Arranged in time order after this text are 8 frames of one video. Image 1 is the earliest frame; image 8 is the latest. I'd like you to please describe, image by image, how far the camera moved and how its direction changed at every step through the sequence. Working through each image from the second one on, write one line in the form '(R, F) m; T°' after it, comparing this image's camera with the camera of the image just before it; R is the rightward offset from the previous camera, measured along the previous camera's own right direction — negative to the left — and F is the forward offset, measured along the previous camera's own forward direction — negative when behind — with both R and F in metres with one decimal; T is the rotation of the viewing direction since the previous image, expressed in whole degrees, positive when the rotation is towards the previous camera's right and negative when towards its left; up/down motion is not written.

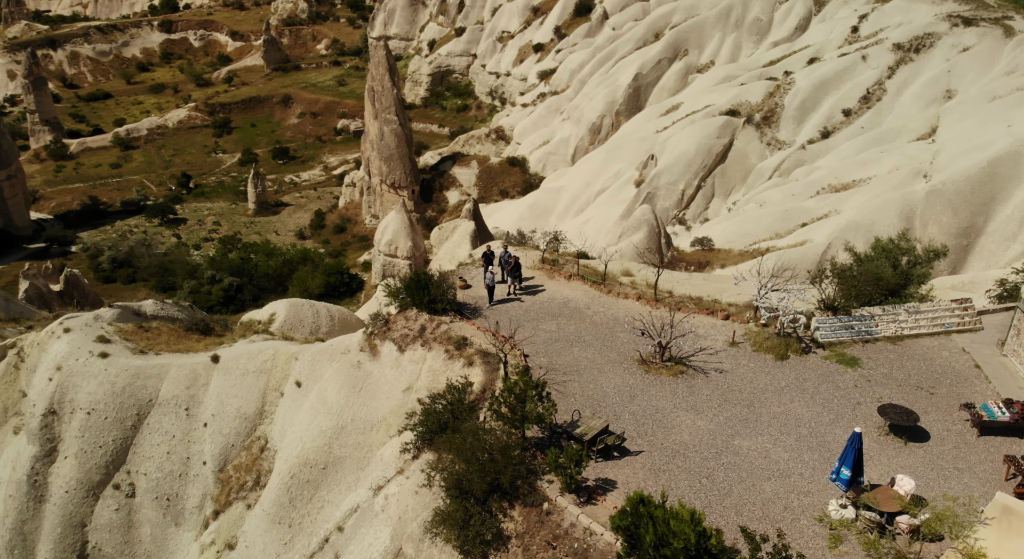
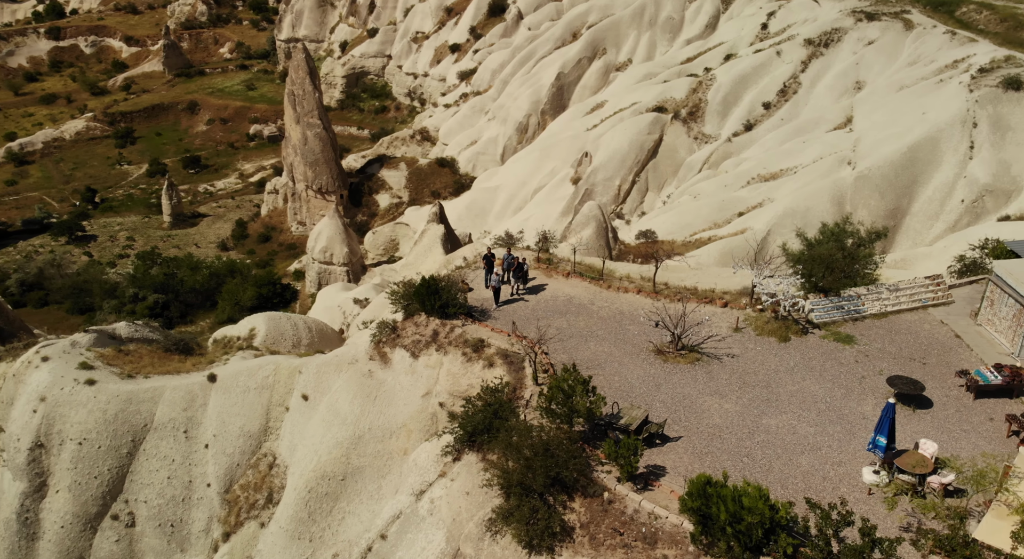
(-1.9, -0.2) m; +6°
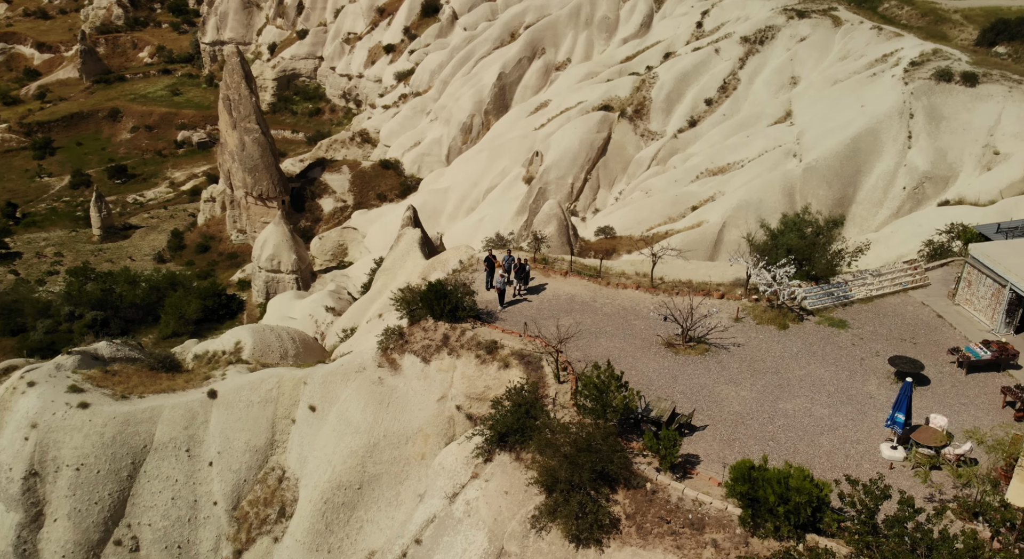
(-1.5, -0.1) m; +5°
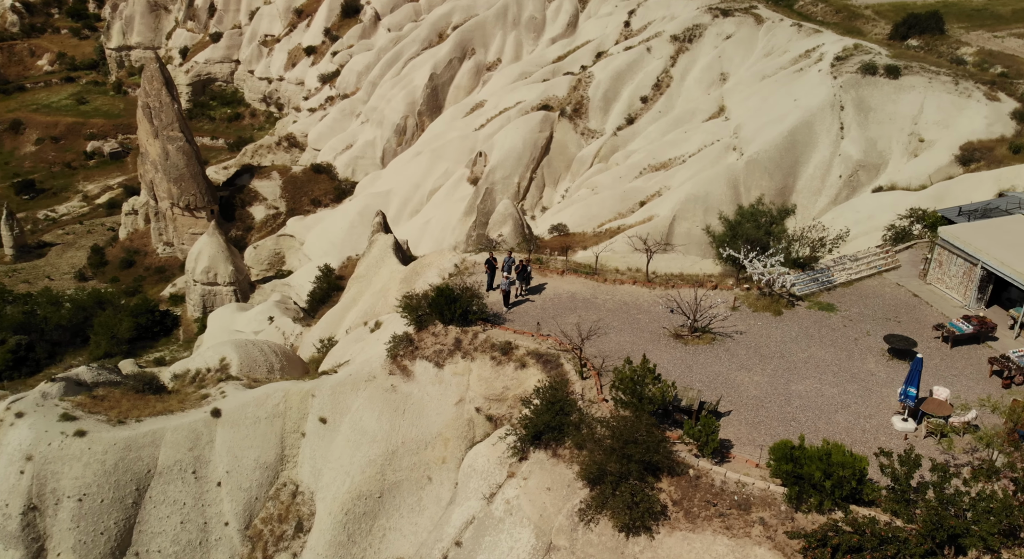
(-1.7, -0.1) m; +6°
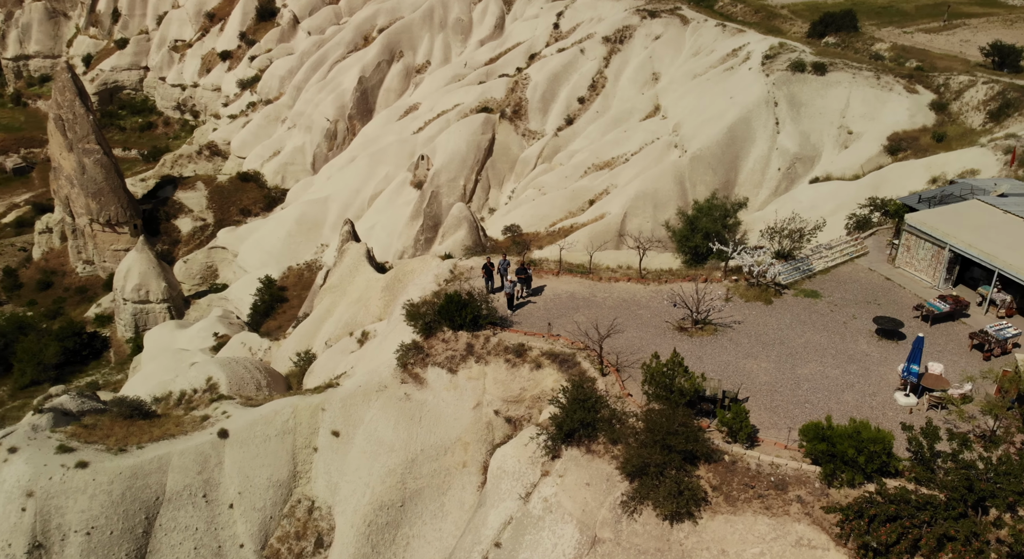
(-1.8, -0.2) m; +6°
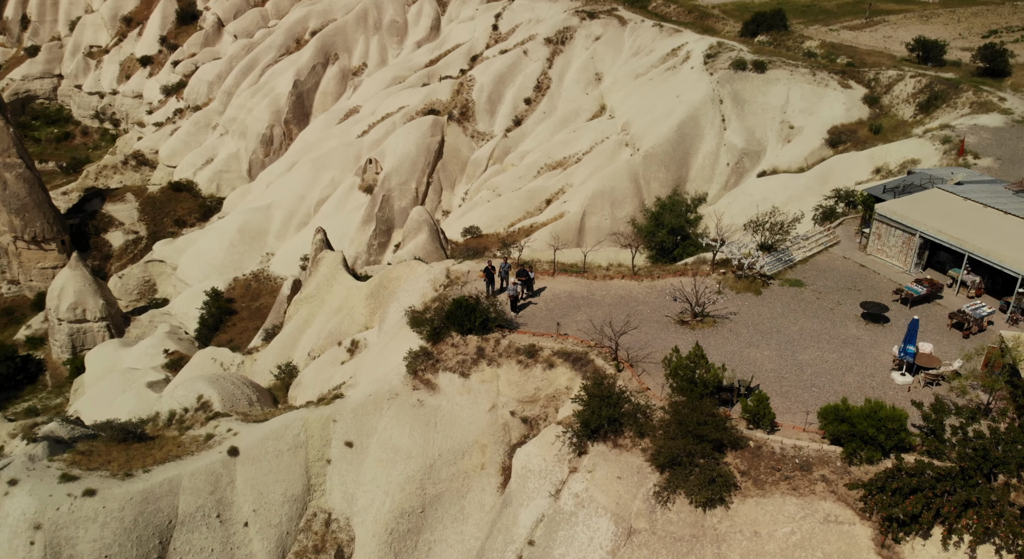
(-1.5, -0.2) m; +5°
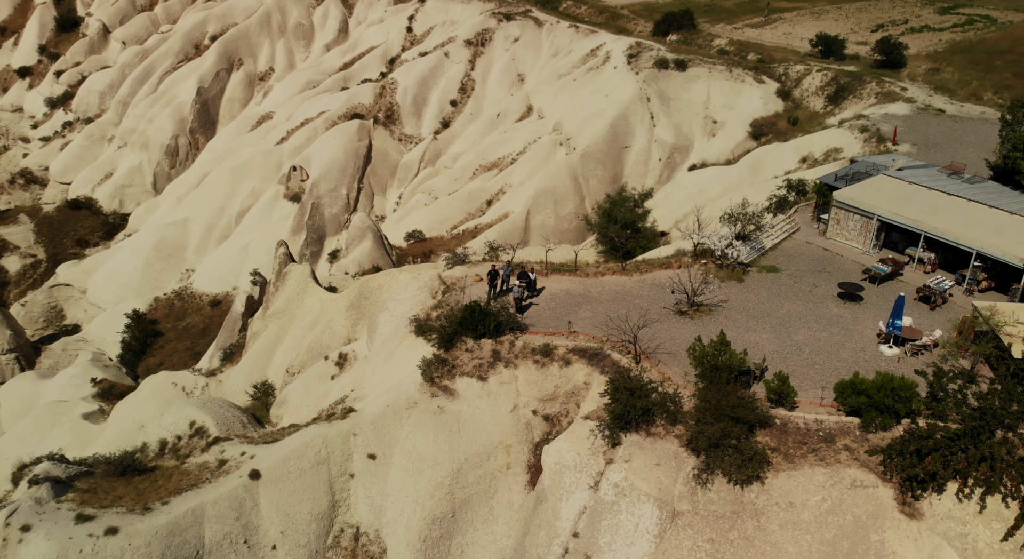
(-2.2, -0.2) m; +7°
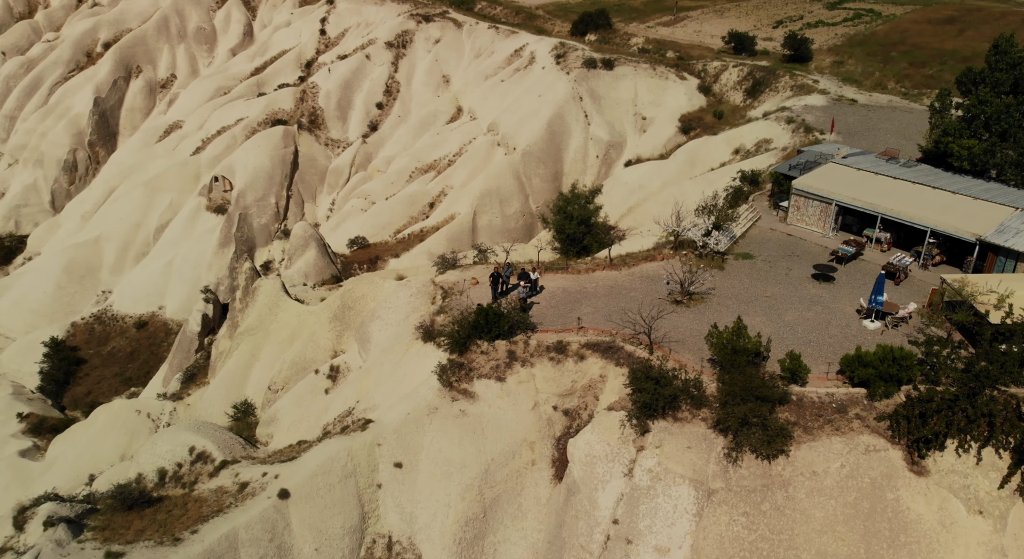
(-2.2, -0.2) m; +7°
